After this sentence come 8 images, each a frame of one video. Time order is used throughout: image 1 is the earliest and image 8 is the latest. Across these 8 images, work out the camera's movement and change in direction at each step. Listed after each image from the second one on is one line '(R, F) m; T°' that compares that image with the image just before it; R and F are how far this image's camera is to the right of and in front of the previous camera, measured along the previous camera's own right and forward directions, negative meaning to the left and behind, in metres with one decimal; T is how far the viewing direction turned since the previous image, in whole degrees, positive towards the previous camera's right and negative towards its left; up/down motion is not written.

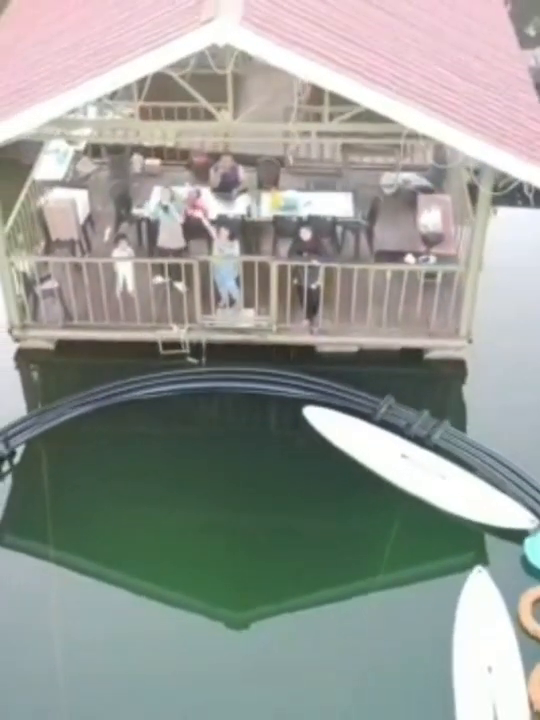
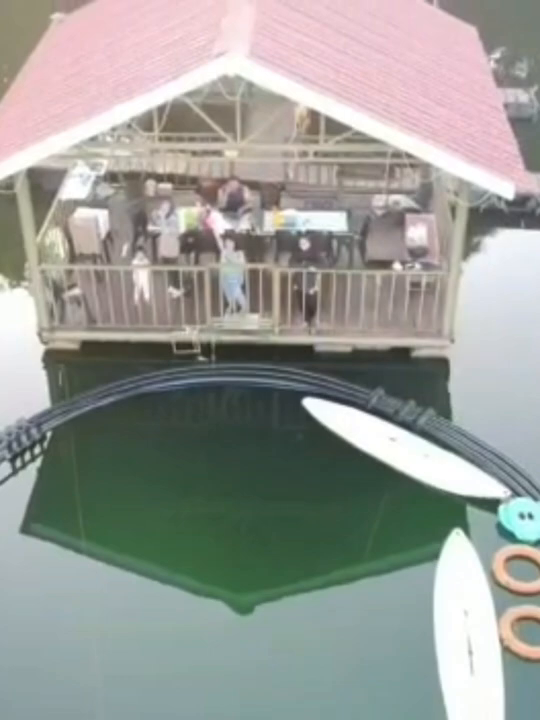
(0.0, -1.2) m; 0°
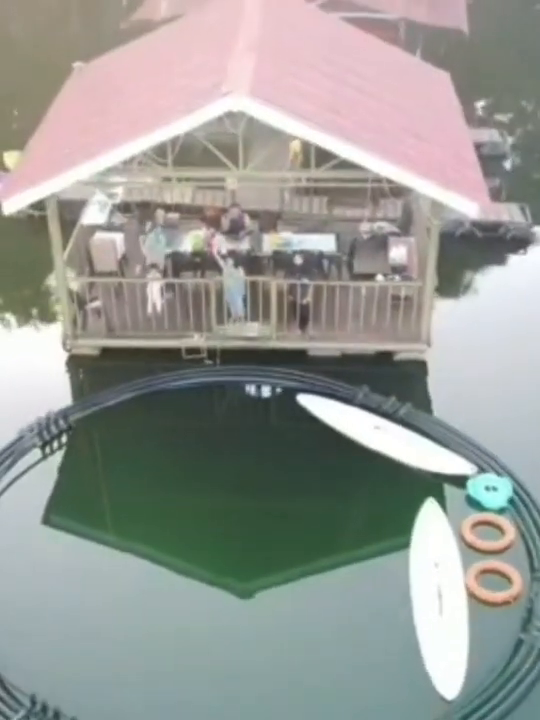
(0.0, -1.5) m; 0°
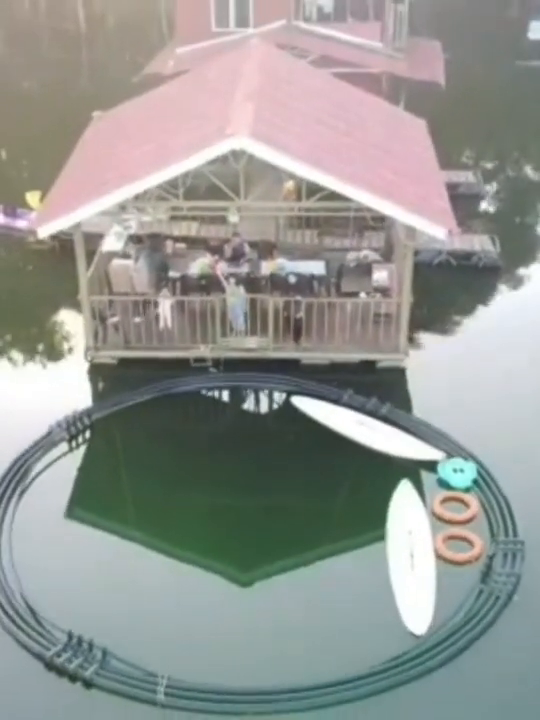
(0.0, -1.8) m; 0°
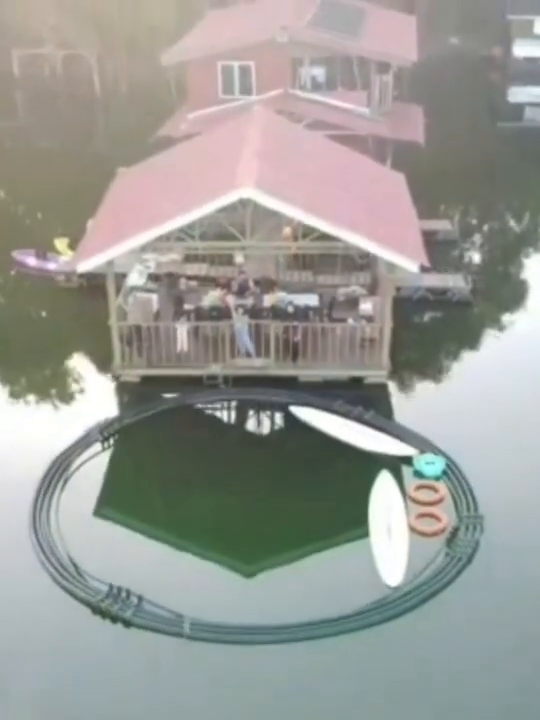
(-0.1, -2.6) m; 0°
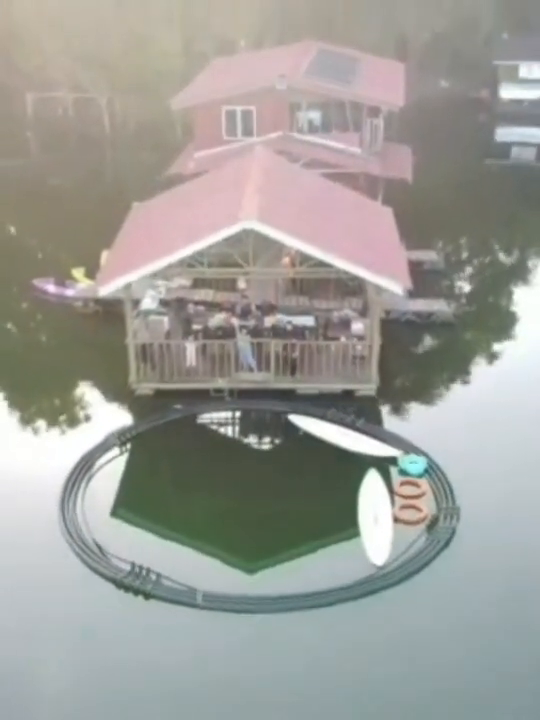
(0.0, -2.0) m; 0°
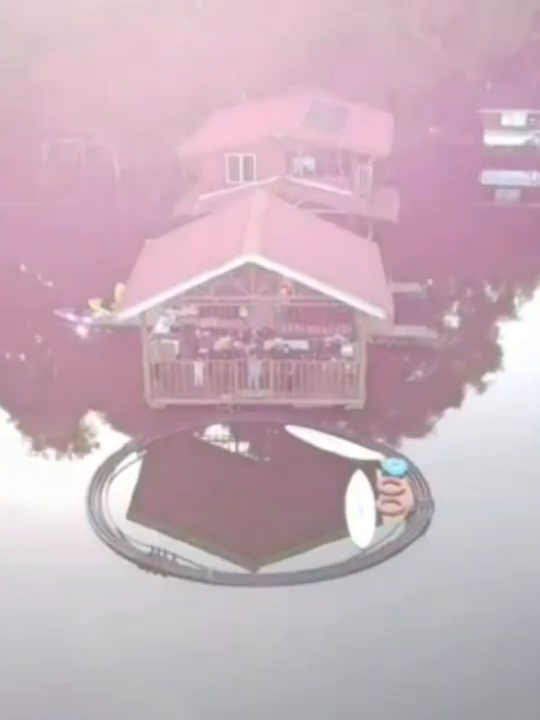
(0.0, -2.5) m; 0°
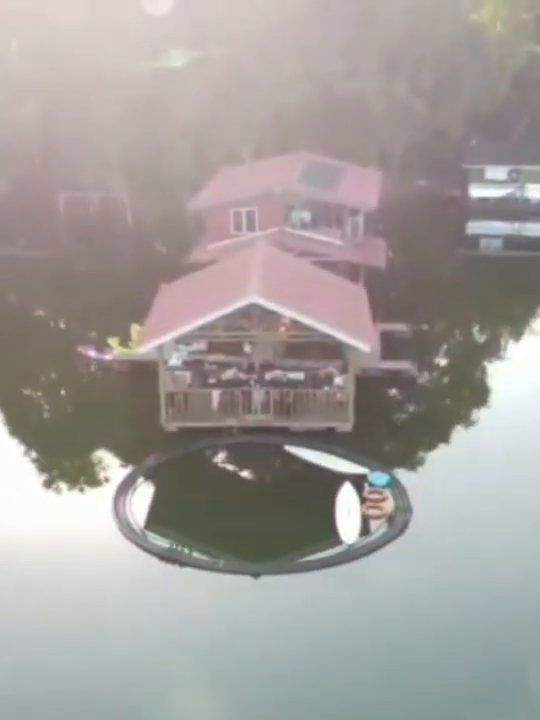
(0.0, -3.1) m; 0°
